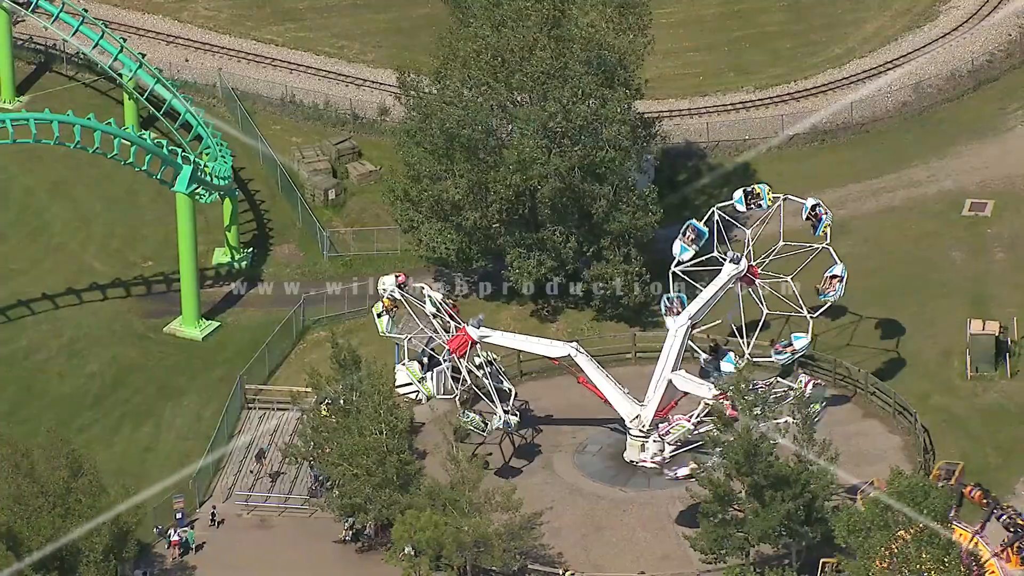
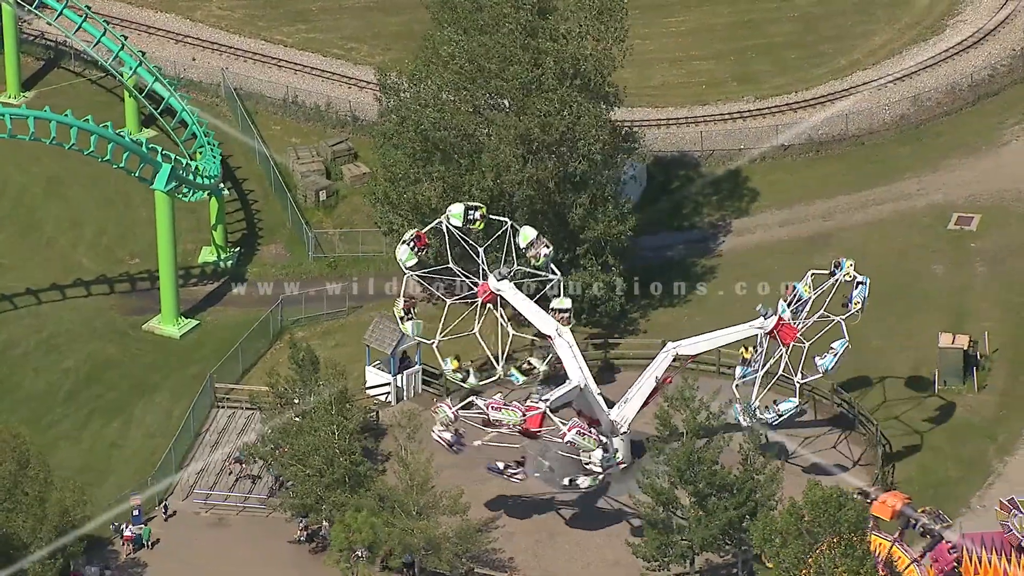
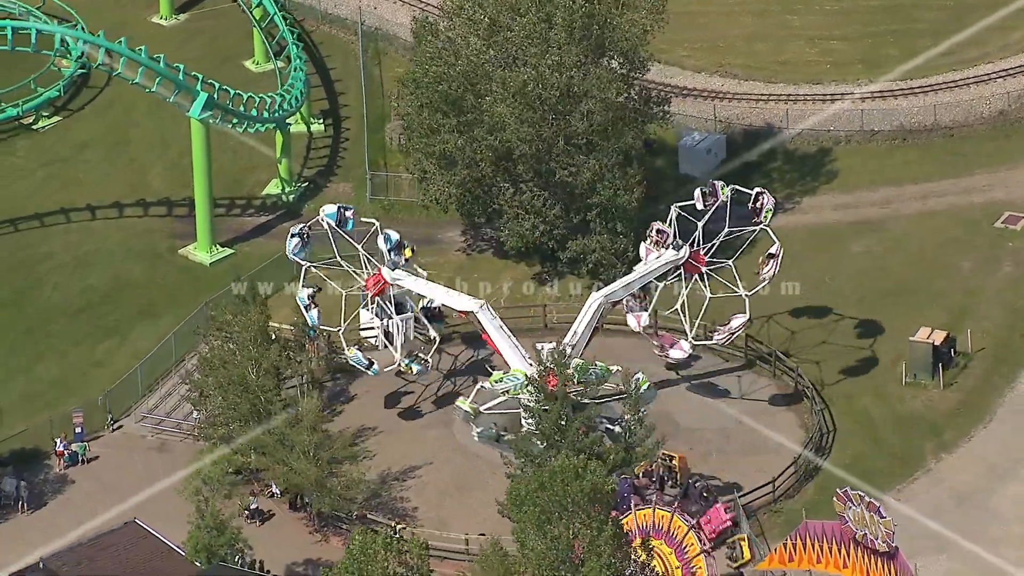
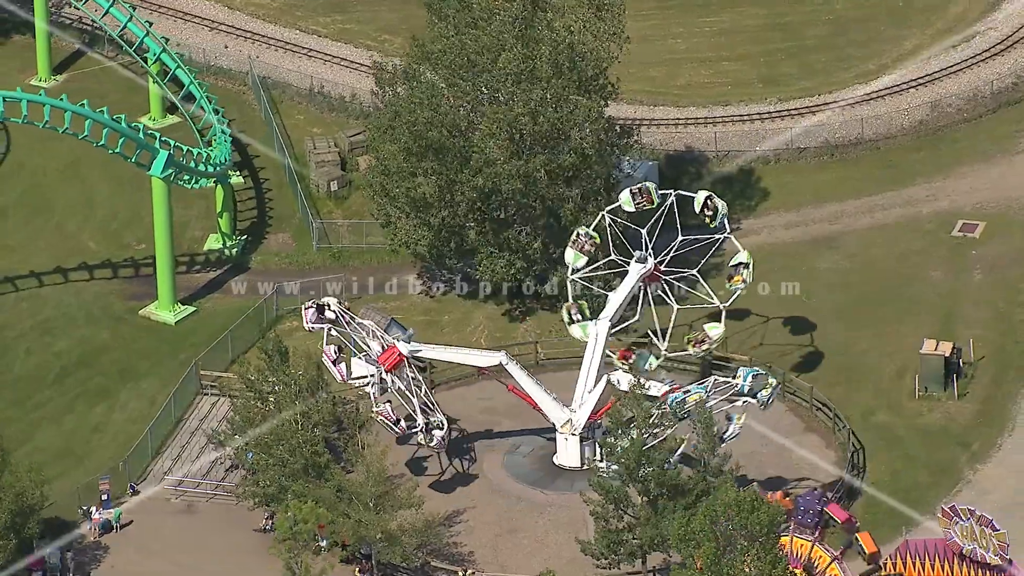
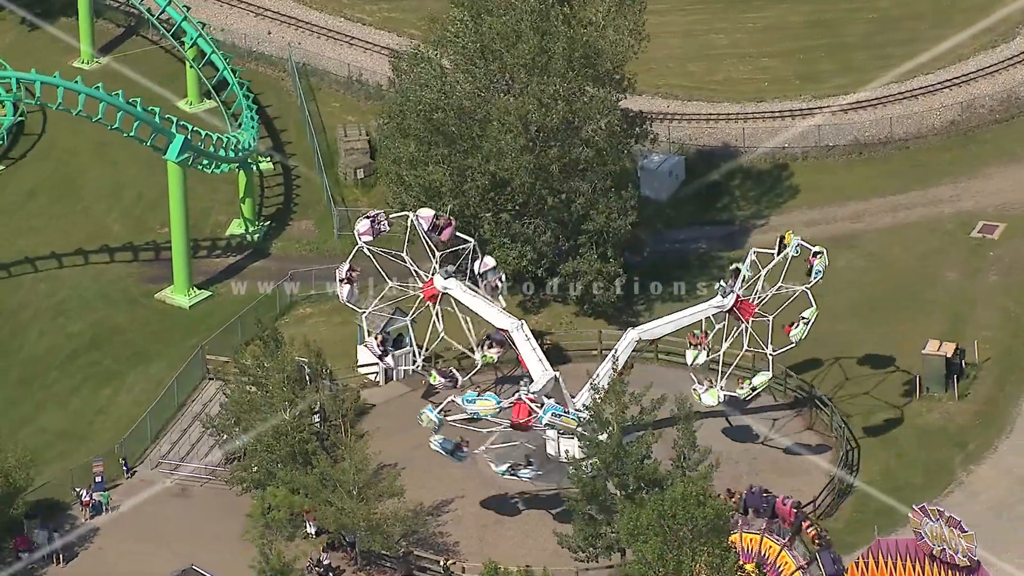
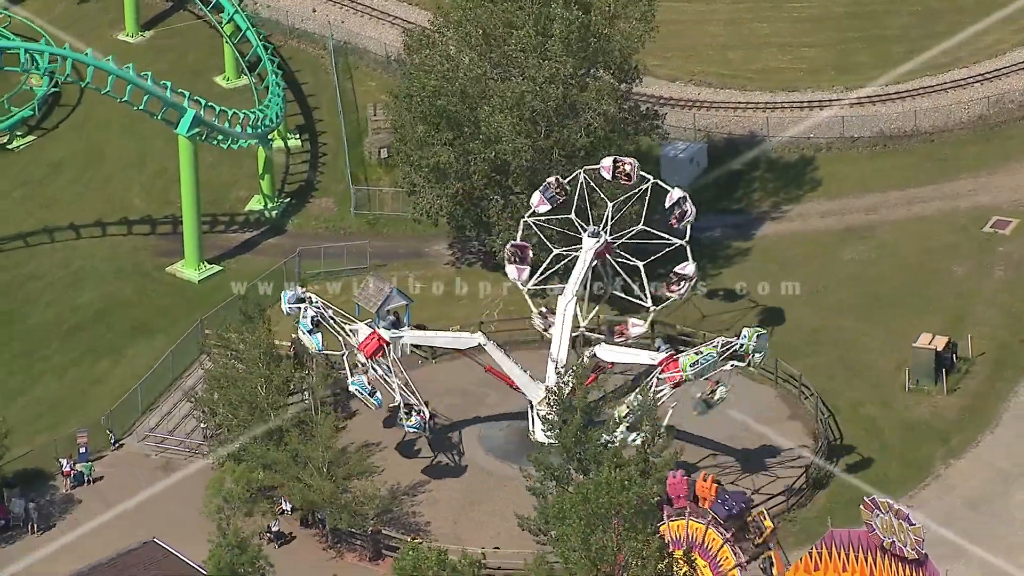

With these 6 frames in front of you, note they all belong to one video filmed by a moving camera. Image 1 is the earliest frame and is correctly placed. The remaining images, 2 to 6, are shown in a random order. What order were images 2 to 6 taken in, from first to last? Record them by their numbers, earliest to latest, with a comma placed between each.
2, 4, 5, 6, 3
